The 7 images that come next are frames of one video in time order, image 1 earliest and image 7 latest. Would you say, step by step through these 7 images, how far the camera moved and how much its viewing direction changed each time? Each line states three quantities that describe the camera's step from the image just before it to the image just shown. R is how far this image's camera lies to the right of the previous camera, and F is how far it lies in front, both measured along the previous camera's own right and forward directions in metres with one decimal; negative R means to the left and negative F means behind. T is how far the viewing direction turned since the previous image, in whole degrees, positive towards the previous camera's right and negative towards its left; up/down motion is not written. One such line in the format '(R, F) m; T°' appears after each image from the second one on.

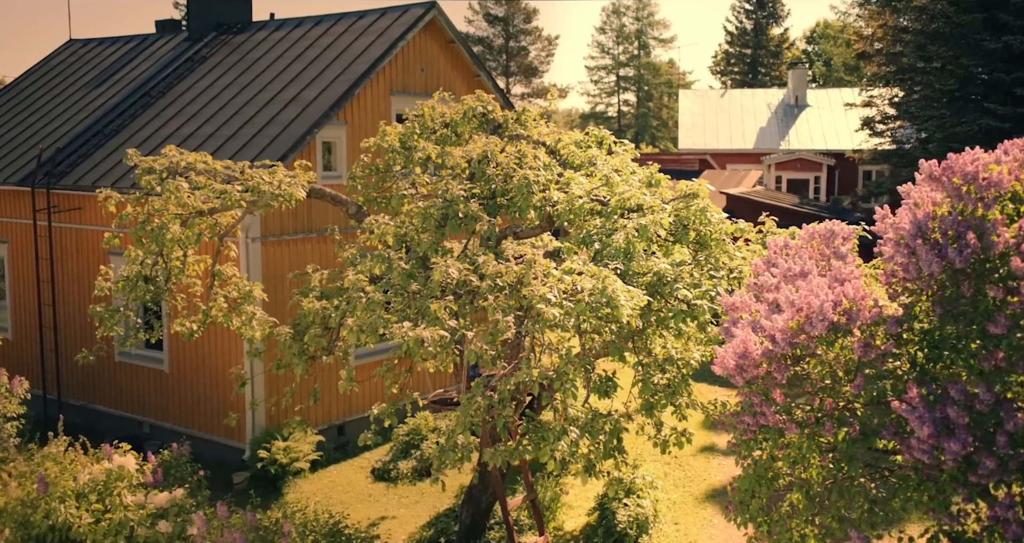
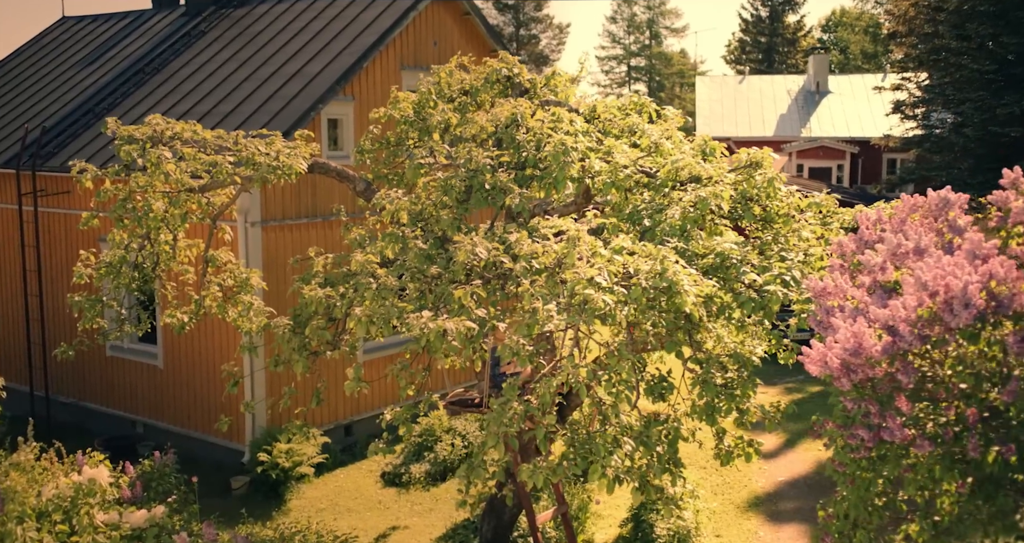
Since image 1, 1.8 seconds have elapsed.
(-0.2, +1.2) m; 0°
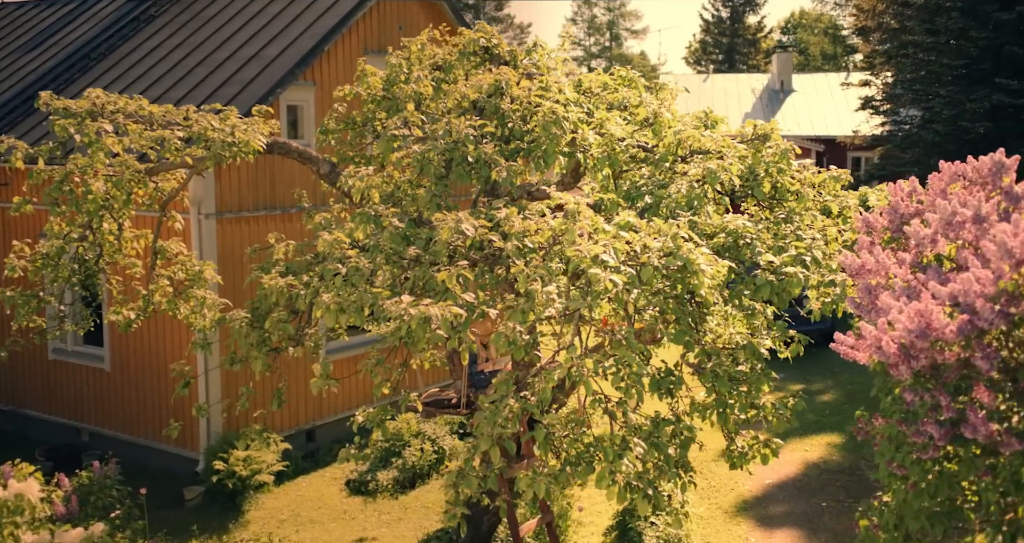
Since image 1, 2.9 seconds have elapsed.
(-0.2, +0.8) m; +2°
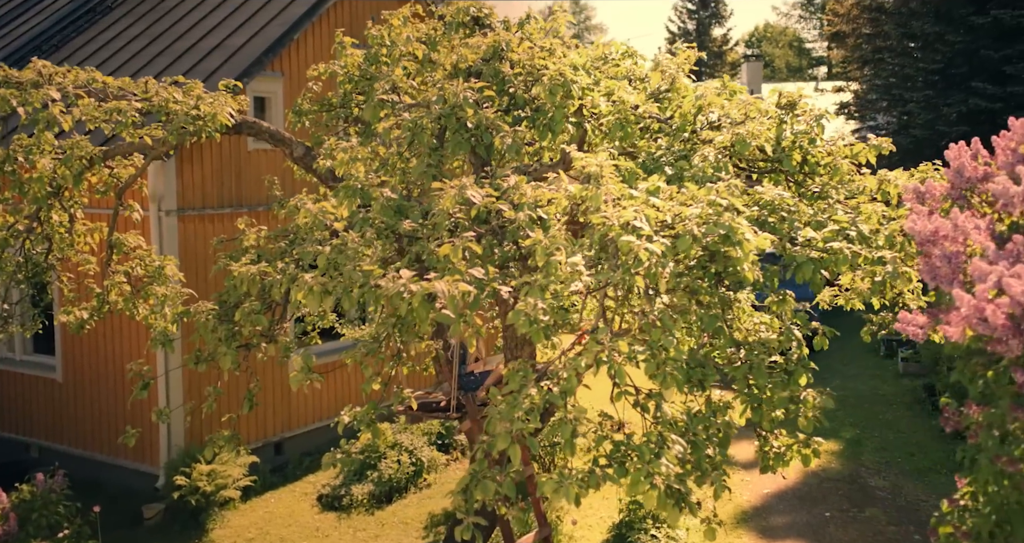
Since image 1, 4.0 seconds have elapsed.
(-0.3, +0.7) m; +2°
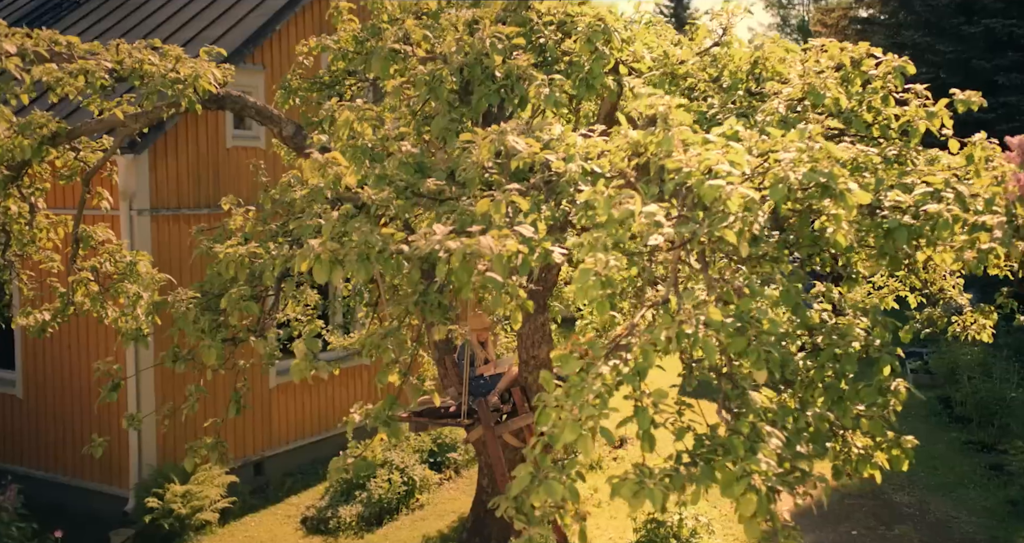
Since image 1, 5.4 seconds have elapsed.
(-0.3, +0.8) m; +2°
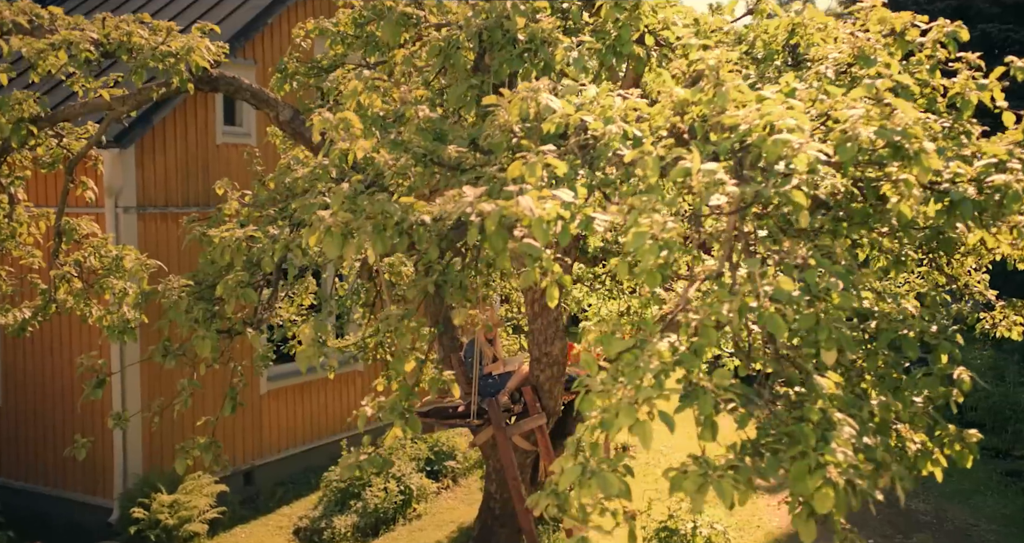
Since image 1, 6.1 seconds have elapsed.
(-0.2, +0.4) m; +1°
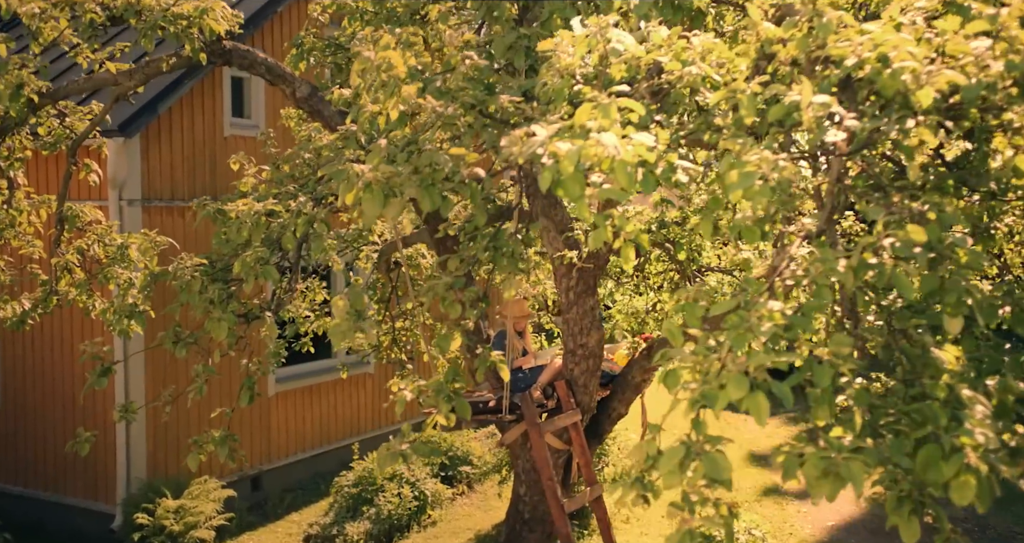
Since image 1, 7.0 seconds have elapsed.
(-0.2, +0.4) m; 0°
